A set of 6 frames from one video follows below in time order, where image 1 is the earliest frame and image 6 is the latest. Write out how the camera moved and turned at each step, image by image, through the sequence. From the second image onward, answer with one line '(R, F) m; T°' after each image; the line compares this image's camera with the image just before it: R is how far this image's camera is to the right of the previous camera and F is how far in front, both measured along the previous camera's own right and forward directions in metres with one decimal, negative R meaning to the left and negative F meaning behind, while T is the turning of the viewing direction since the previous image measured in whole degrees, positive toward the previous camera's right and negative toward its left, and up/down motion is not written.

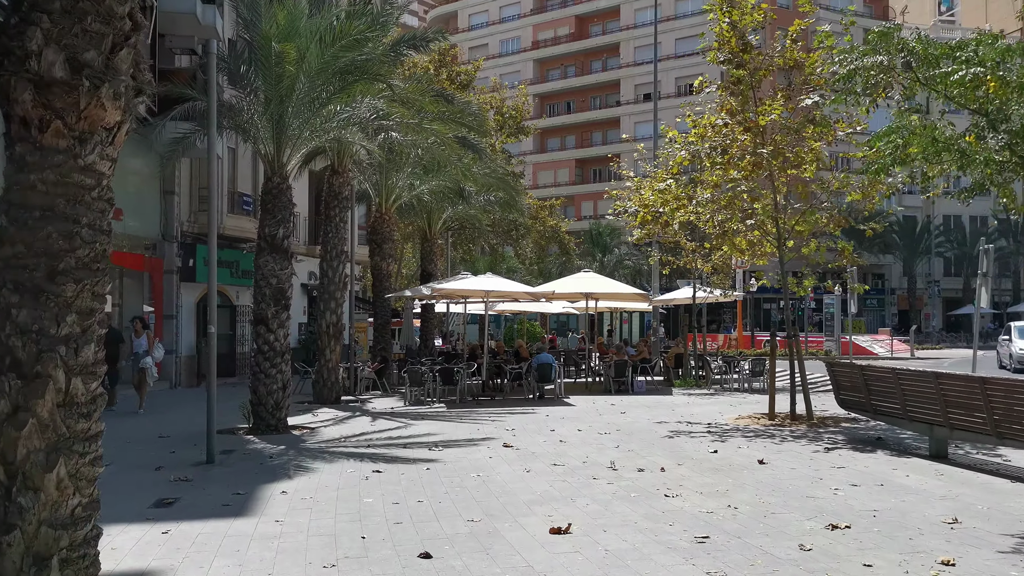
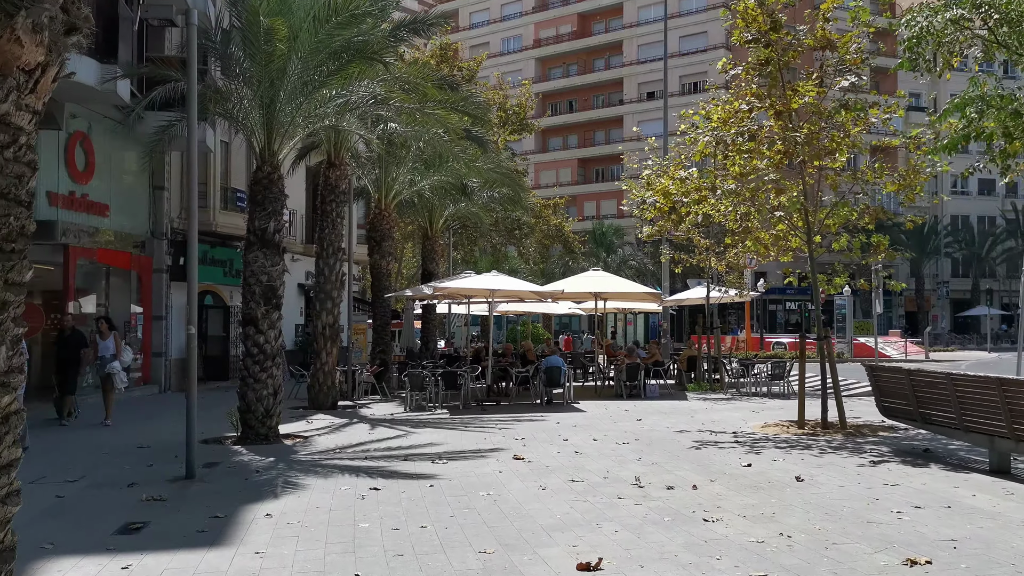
(-0.1, +1.0) m; 0°
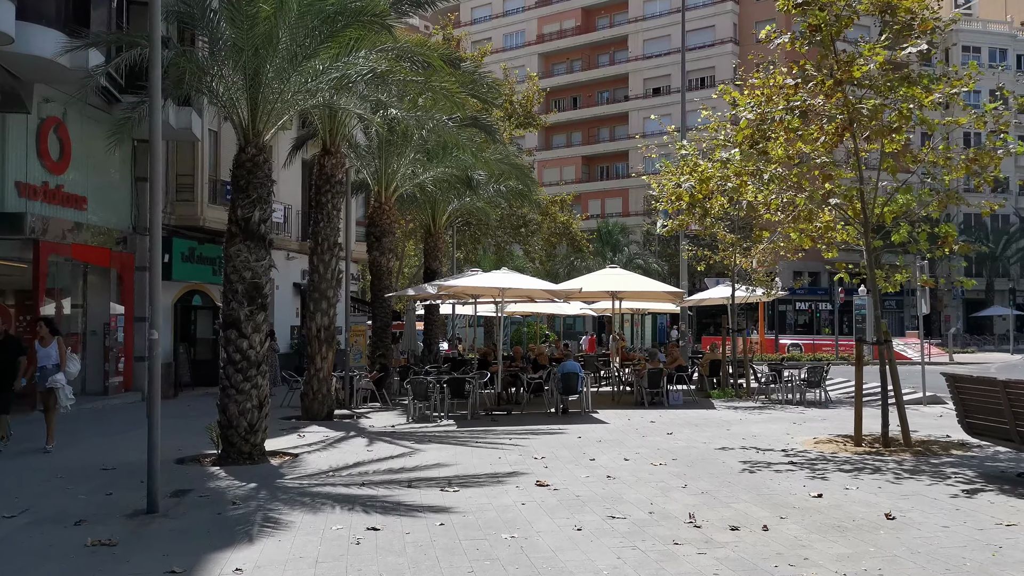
(-0.2, +1.5) m; 0°
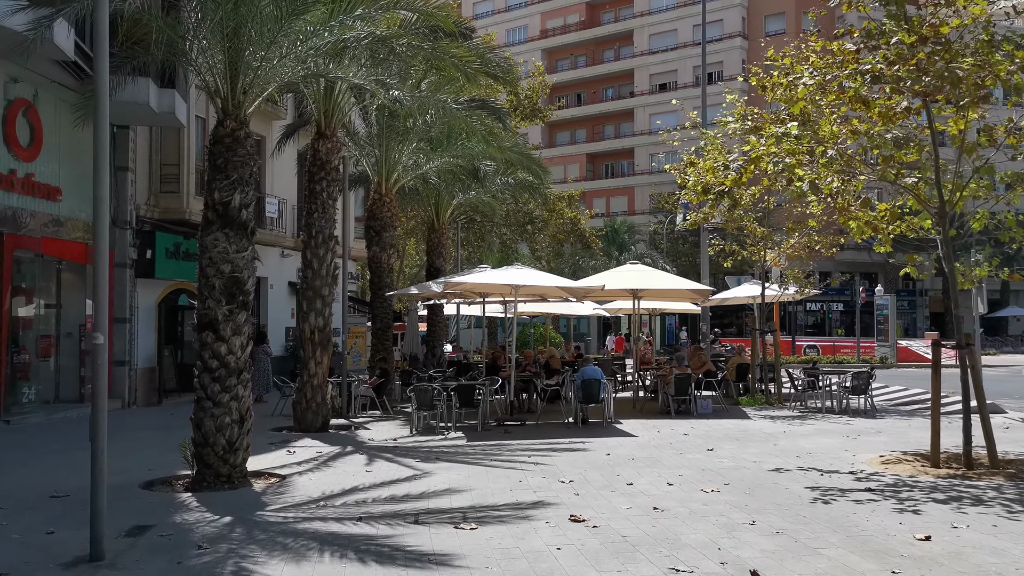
(-0.2, +1.5) m; 0°
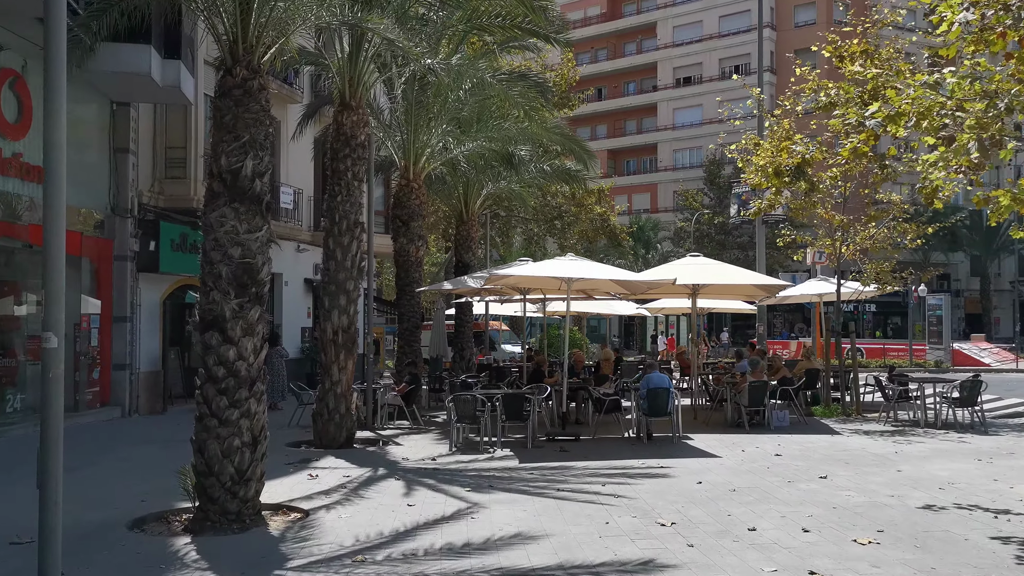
(-0.6, +1.9) m; -1°
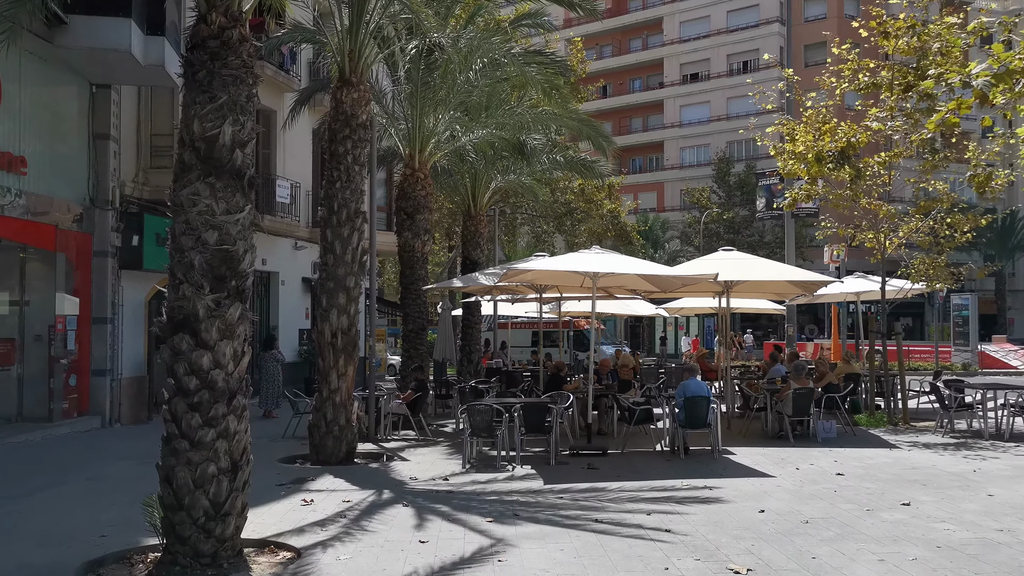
(-0.2, +1.3) m; 0°
